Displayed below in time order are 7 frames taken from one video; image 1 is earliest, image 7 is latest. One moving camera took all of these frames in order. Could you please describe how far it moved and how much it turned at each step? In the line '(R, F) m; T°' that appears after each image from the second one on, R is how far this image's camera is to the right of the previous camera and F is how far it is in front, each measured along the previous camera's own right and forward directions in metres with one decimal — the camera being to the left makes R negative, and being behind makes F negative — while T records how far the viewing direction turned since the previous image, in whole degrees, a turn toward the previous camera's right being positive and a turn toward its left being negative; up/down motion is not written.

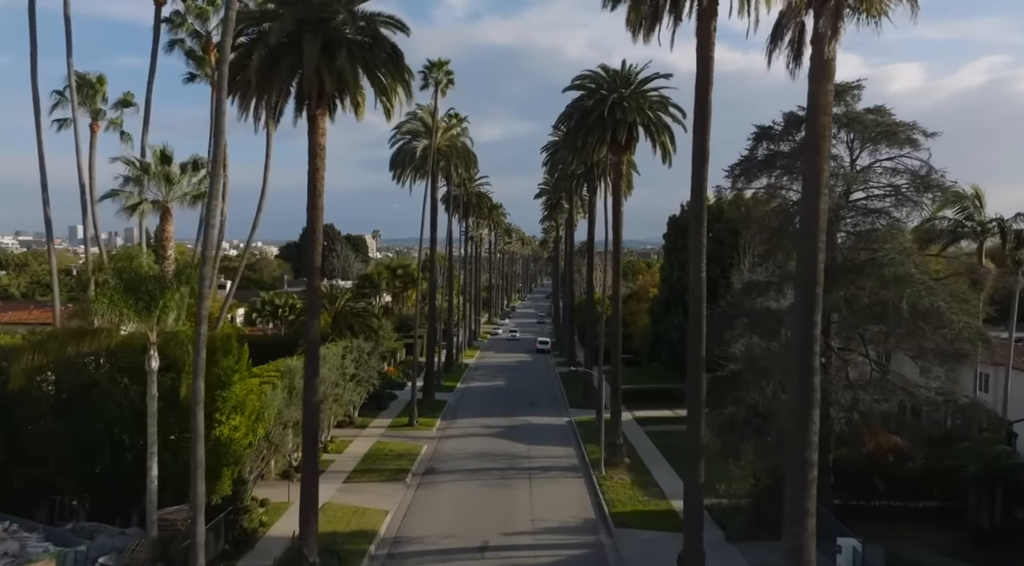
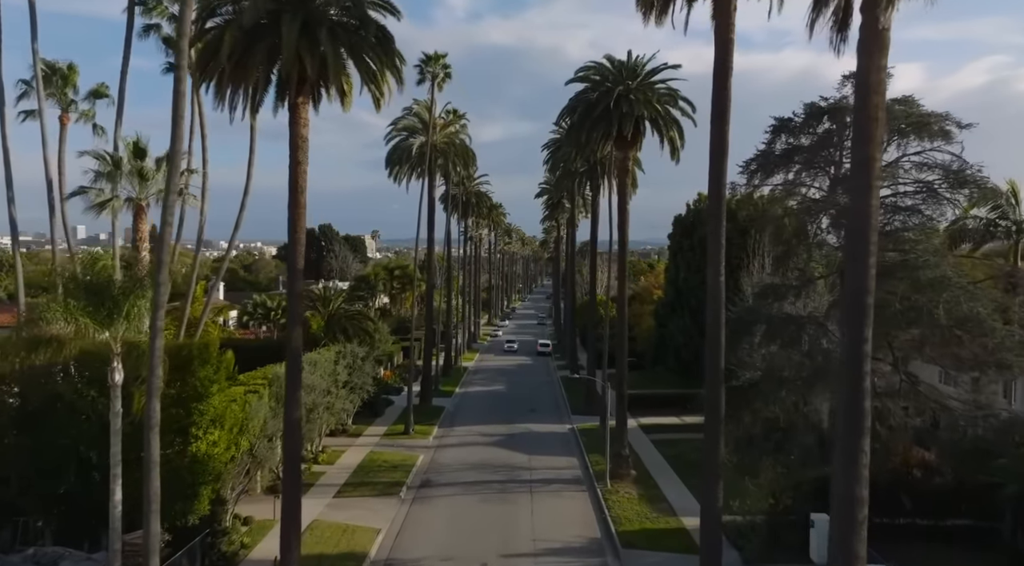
(0.0, +1.5) m; 0°
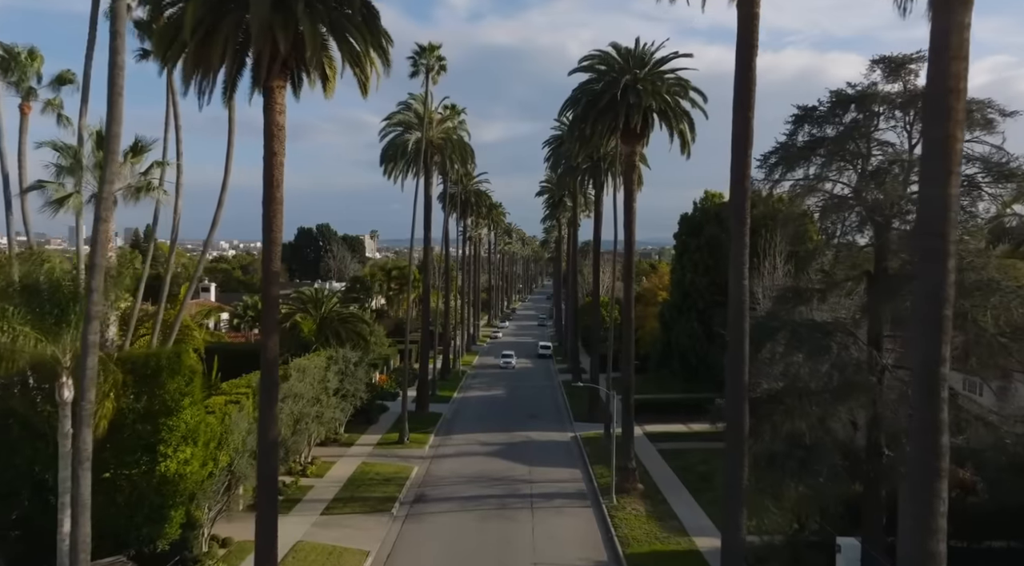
(0.0, +1.7) m; 0°
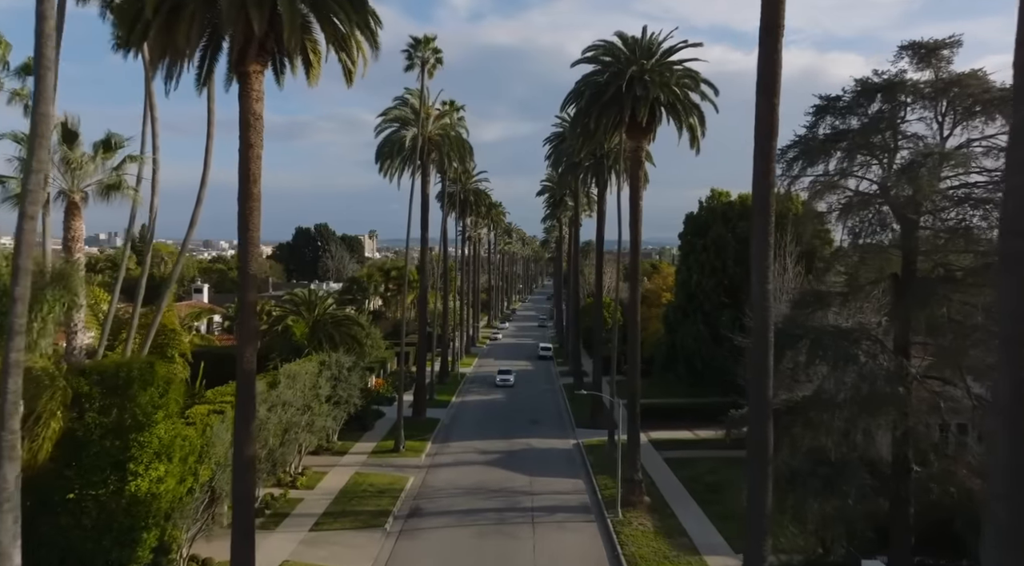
(0.0, +1.4) m; 0°
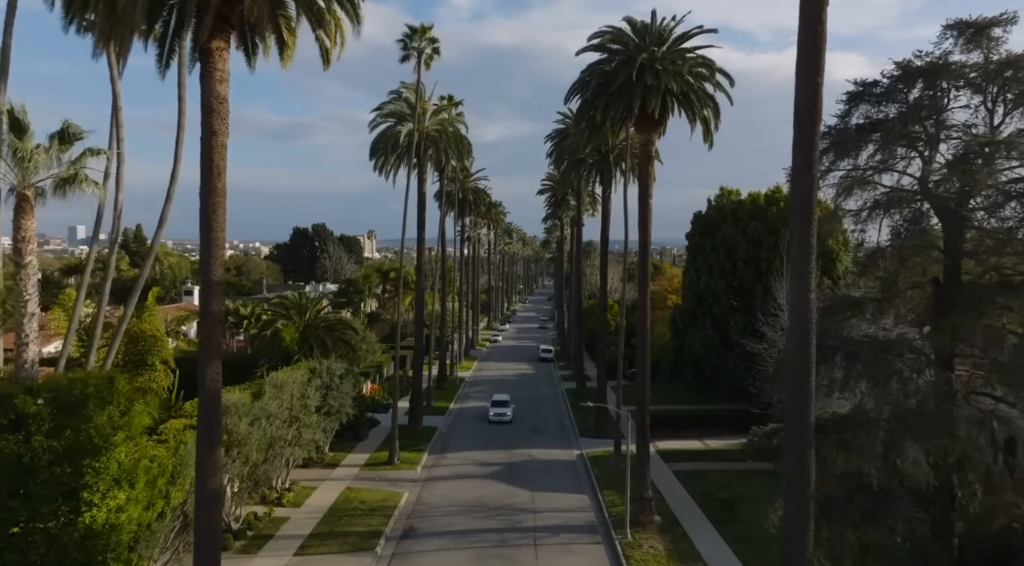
(0.0, +1.7) m; 0°
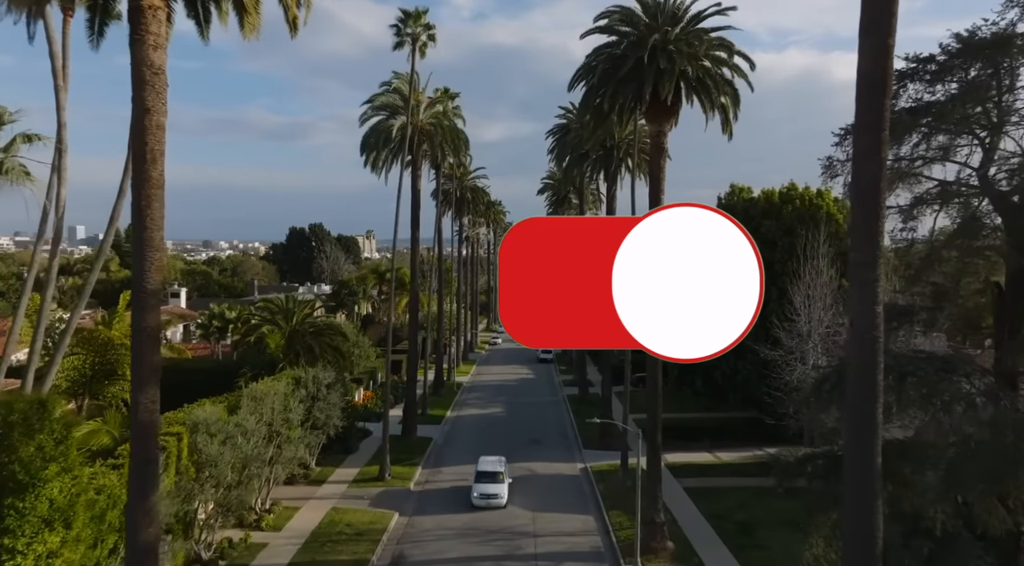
(0.0, +2.1) m; 0°
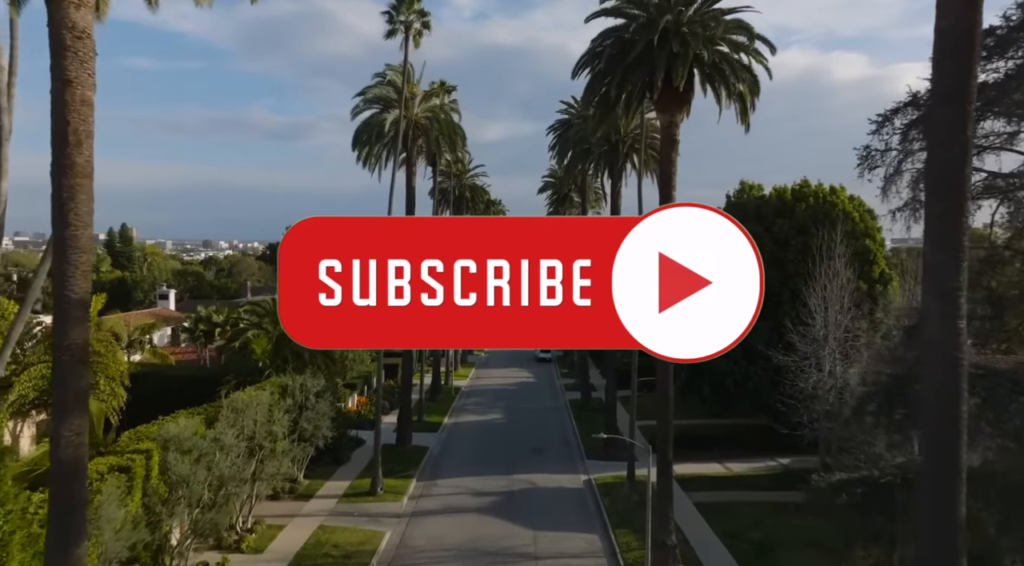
(0.0, +1.7) m; 0°
